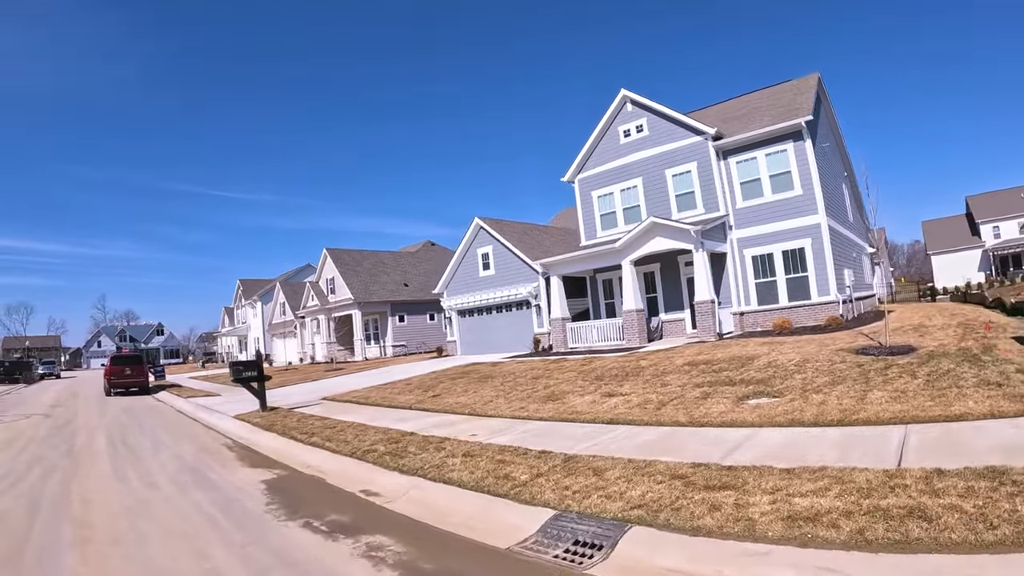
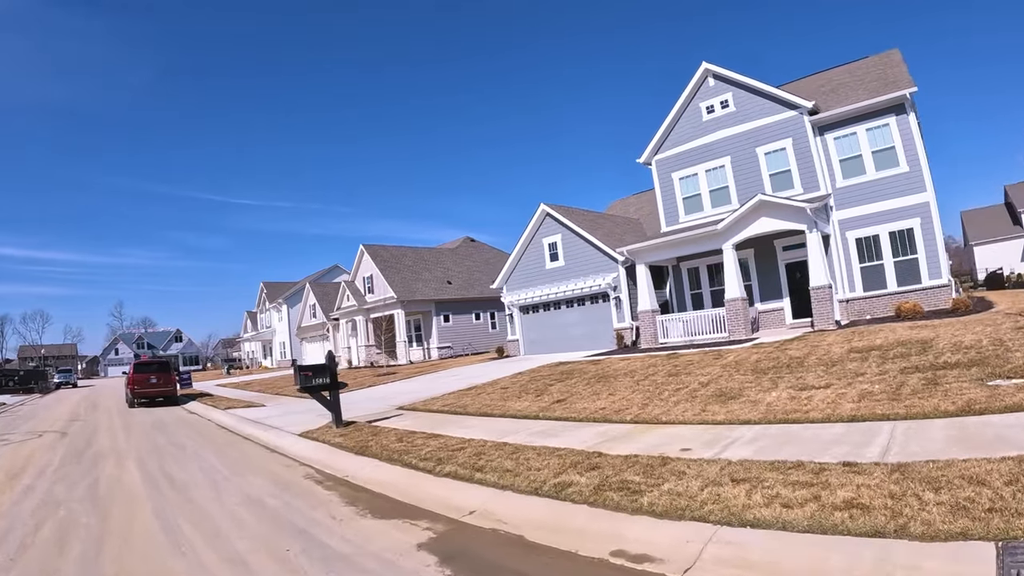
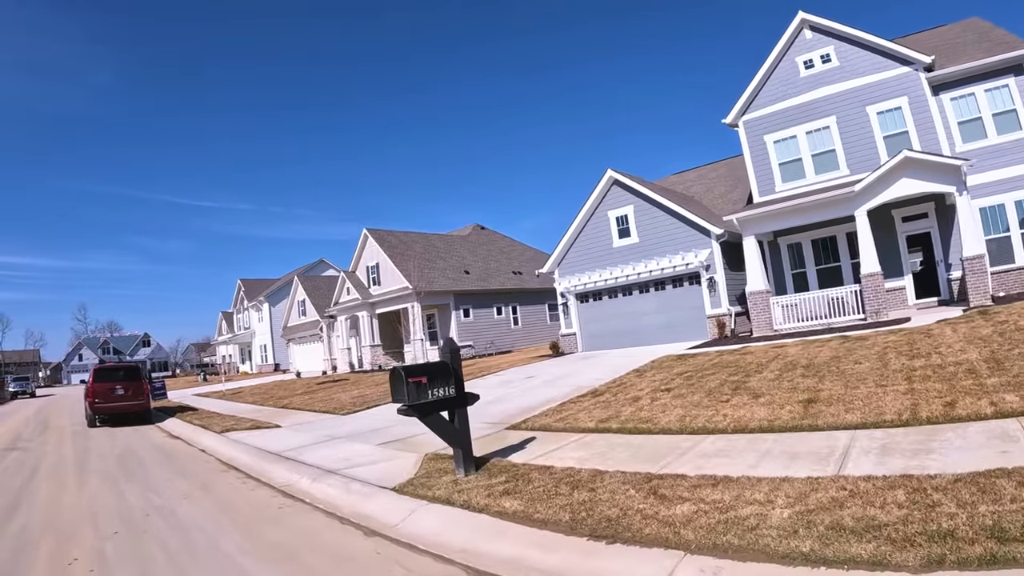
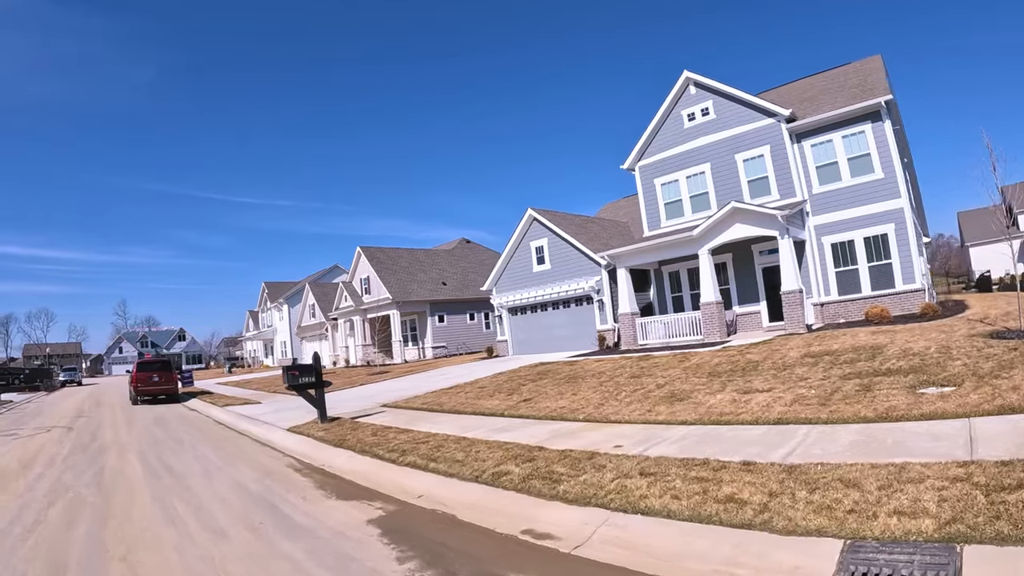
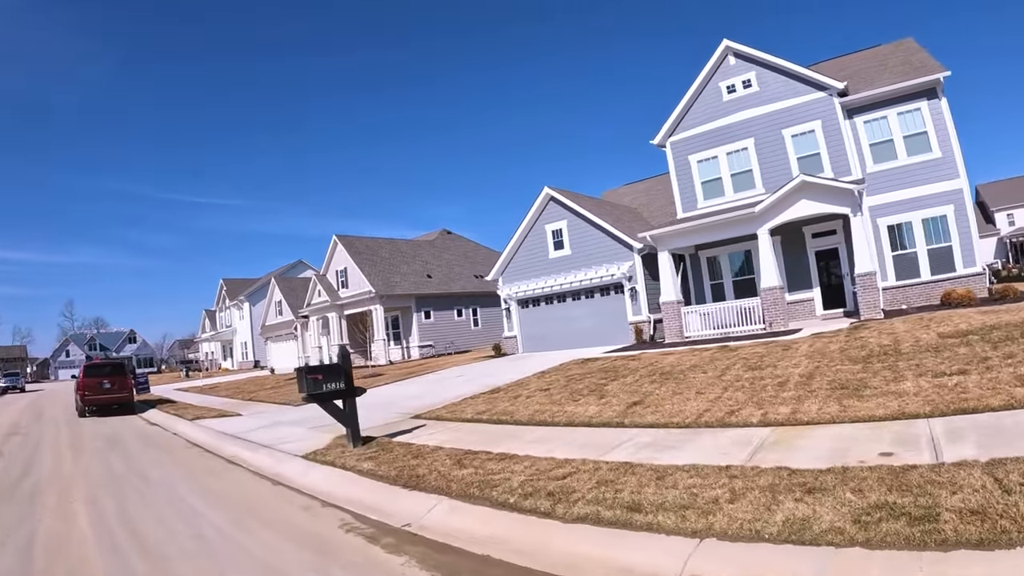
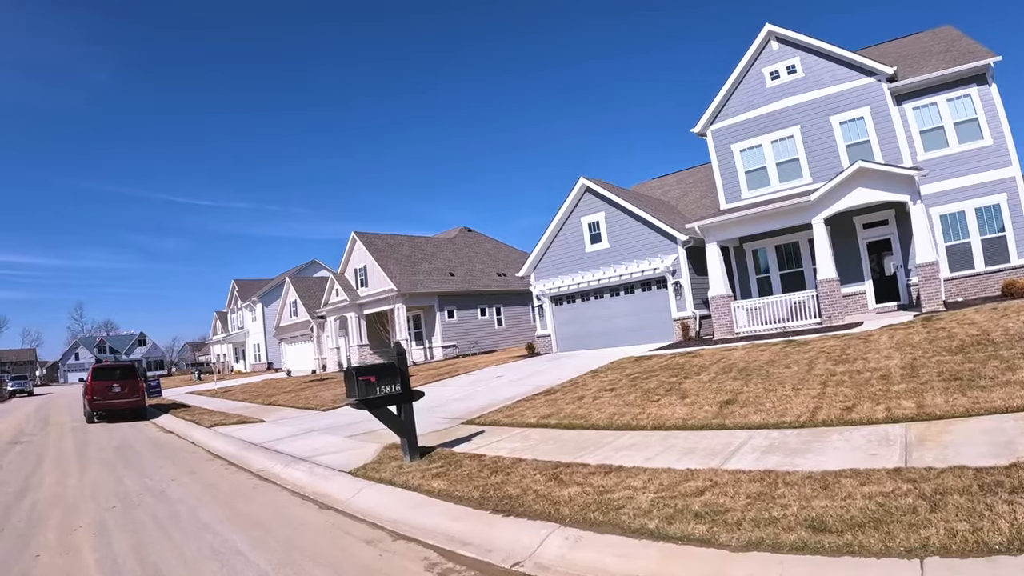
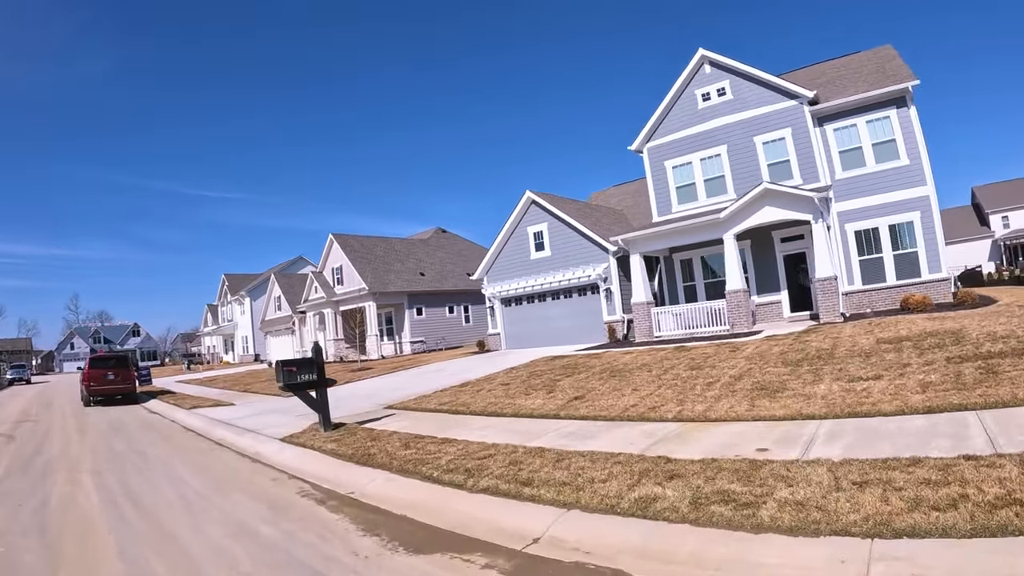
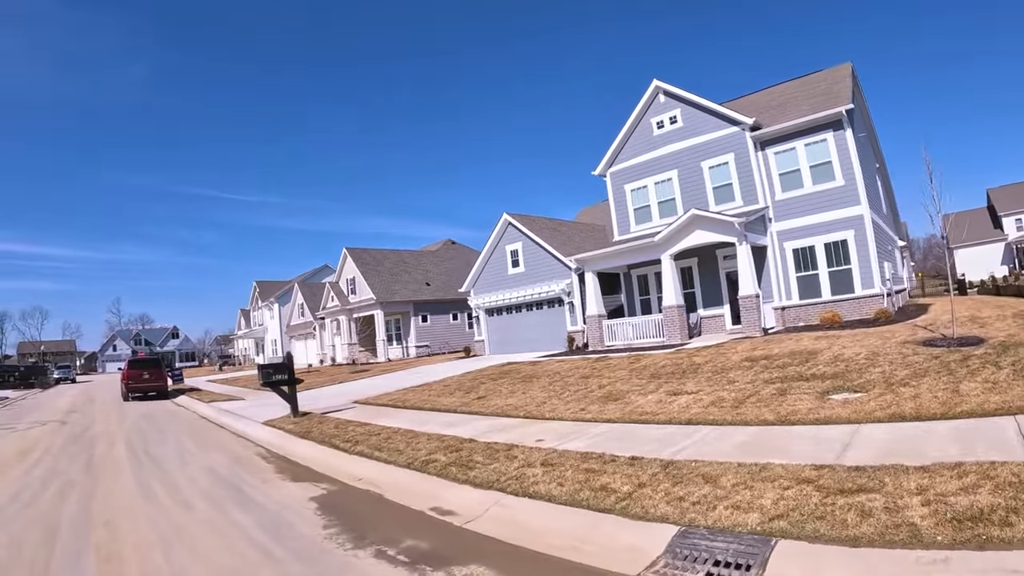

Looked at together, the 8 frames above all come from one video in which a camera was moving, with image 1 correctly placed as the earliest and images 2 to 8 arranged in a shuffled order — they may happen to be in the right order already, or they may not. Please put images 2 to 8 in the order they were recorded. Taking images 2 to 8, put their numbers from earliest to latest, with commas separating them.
8, 4, 2, 7, 5, 6, 3
